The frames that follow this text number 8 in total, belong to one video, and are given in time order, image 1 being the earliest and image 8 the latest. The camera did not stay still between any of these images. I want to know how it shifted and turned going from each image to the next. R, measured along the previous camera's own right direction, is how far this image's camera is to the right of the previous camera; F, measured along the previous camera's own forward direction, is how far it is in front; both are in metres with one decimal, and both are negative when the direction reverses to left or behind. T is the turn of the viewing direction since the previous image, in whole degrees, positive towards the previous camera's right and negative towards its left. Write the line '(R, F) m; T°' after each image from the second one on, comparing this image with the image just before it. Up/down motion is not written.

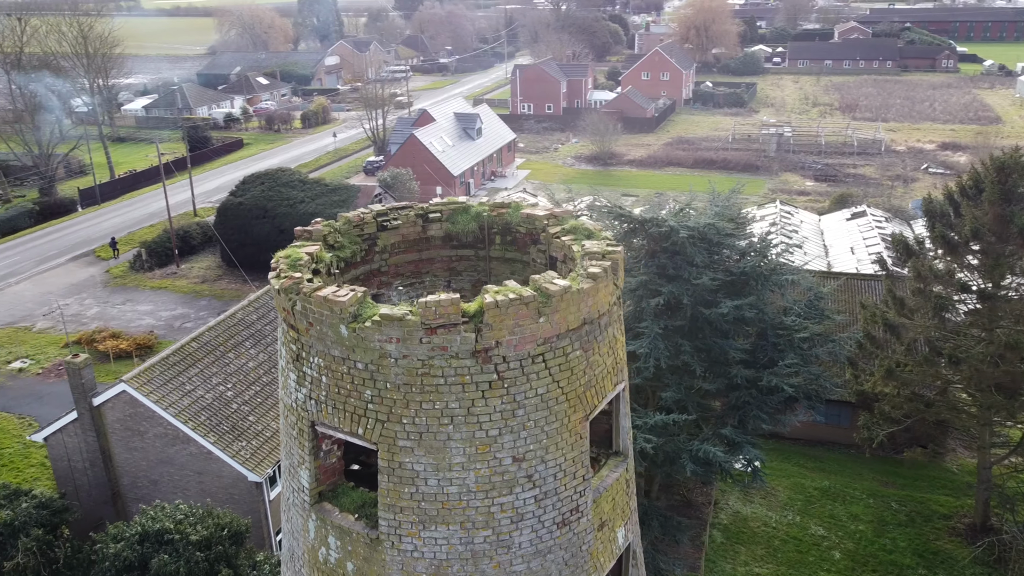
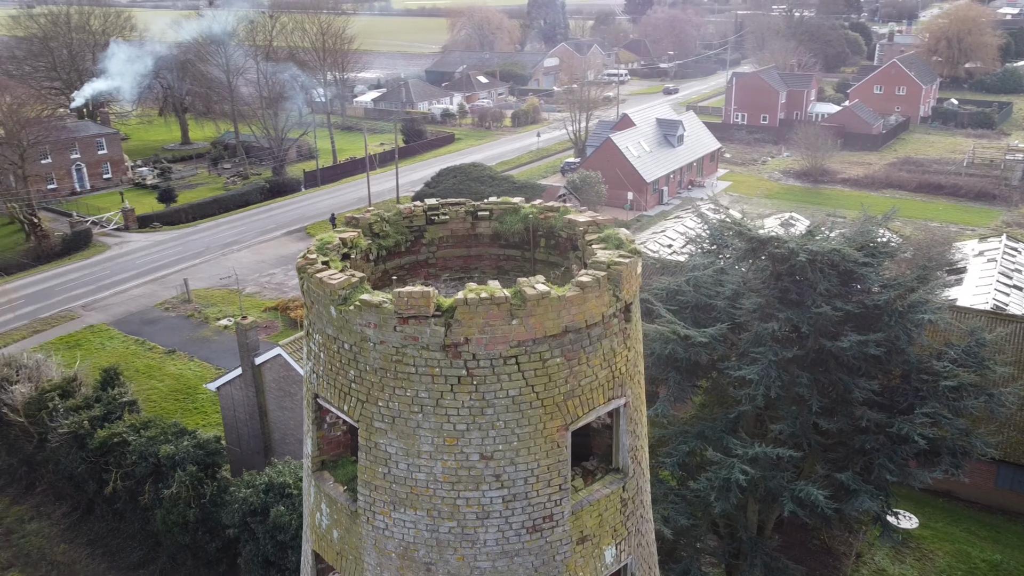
(+1.4, +0.1) m; -14°
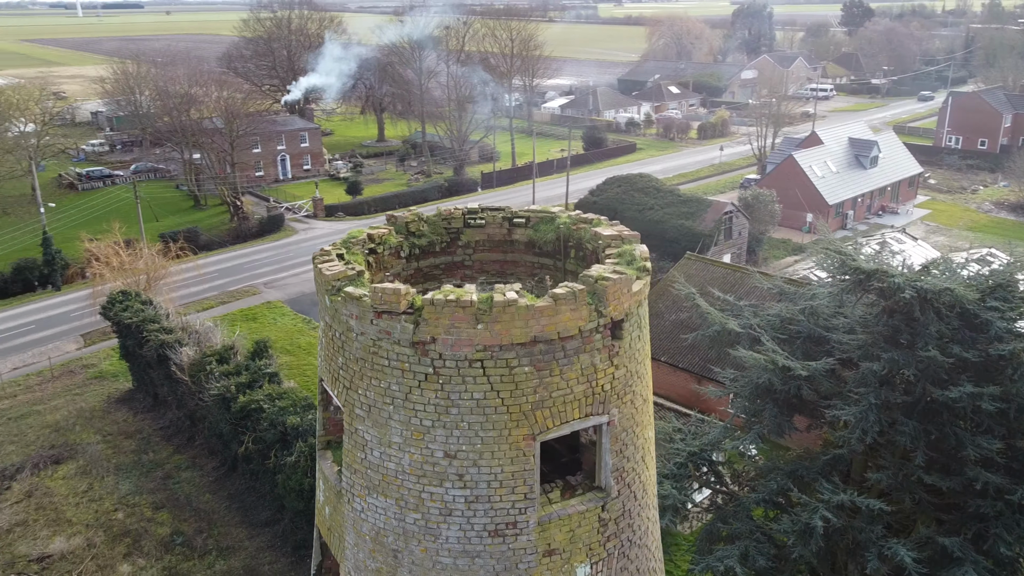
(+1.4, +0.1) m; -13°
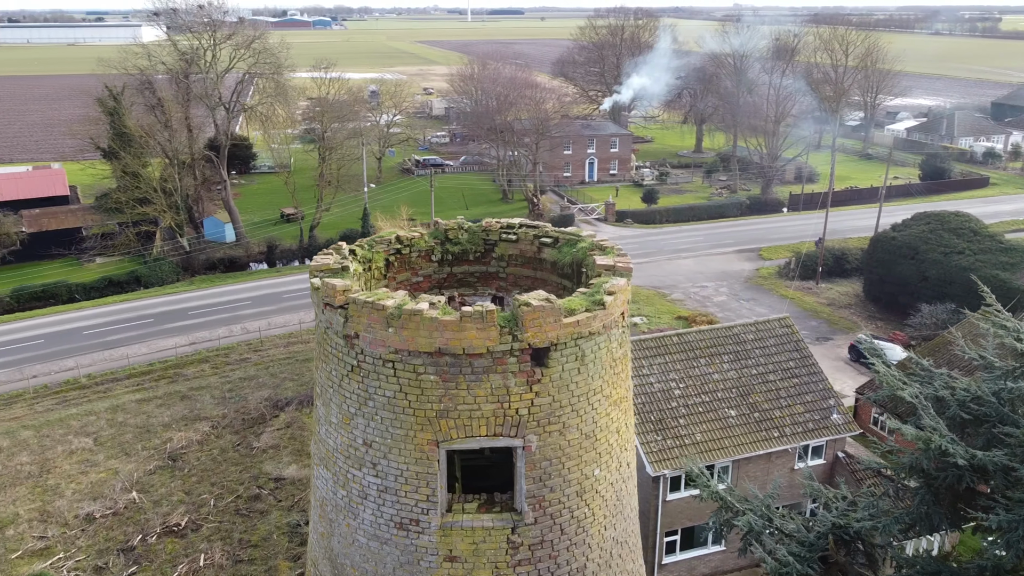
(+2.7, +0.4) m; -23°
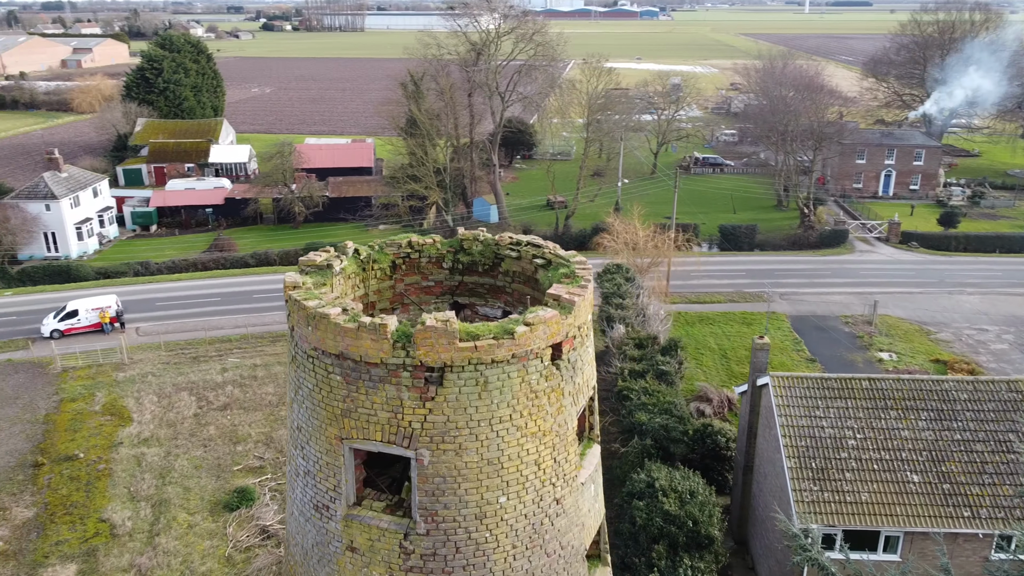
(+2.7, +0.4) m; -21°
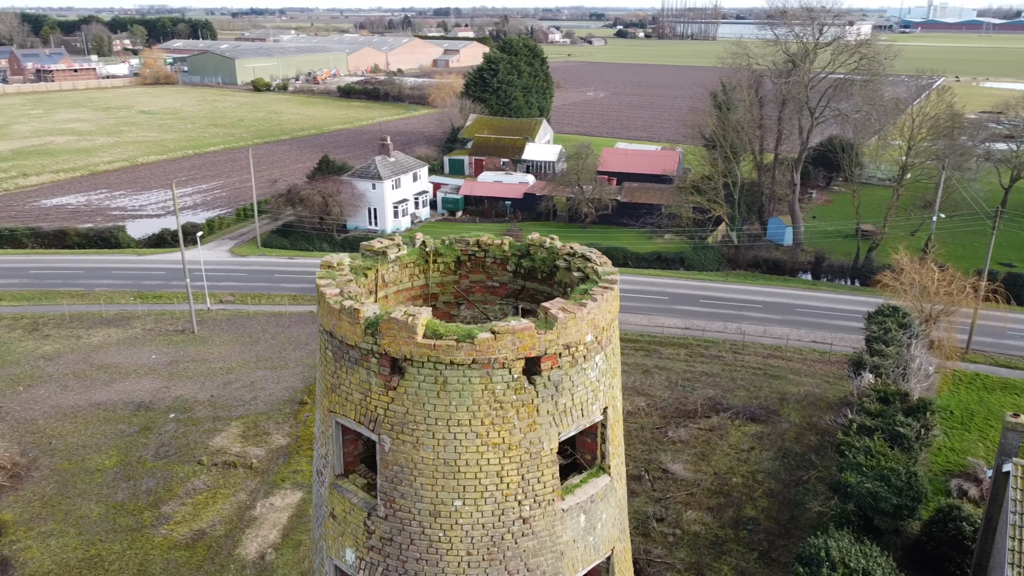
(+2.5, +0.6) m; -22°
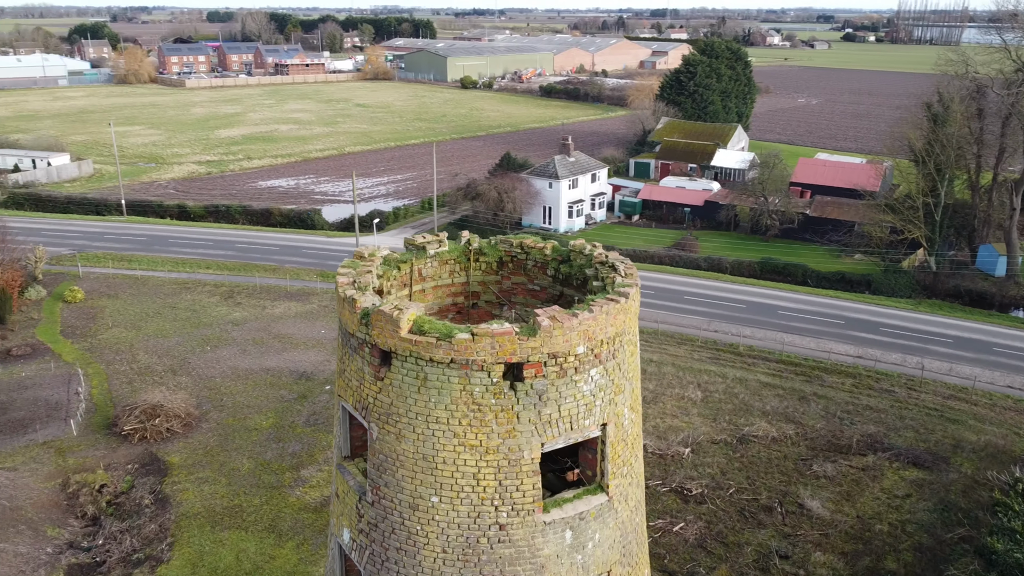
(+1.5, +0.3) m; -14°
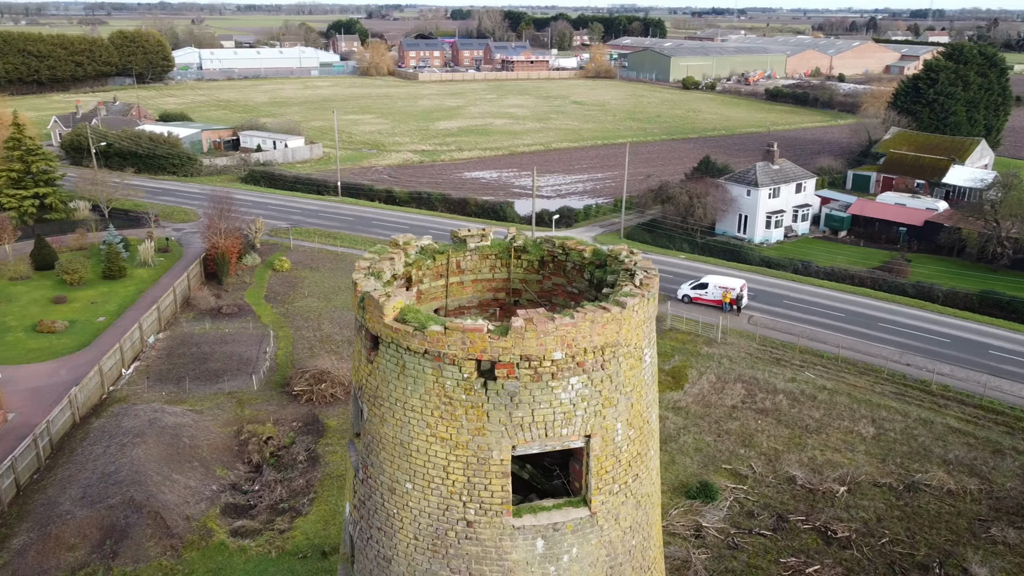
(+1.7, +0.3) m; -15°
